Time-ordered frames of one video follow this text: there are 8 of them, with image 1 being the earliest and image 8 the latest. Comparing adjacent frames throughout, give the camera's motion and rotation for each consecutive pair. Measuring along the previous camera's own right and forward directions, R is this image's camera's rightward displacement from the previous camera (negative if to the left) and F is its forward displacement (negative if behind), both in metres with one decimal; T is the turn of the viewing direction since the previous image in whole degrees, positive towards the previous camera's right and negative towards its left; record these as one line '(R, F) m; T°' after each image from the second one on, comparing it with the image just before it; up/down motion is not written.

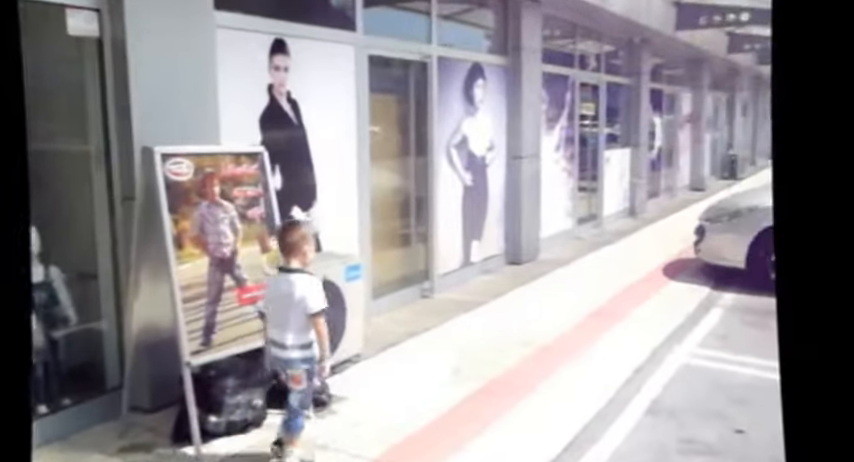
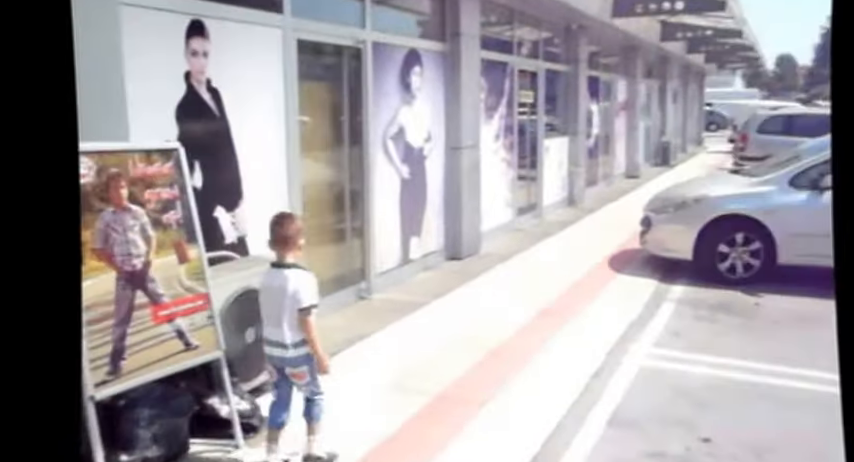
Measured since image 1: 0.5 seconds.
(0.0, +0.4) m; +5°
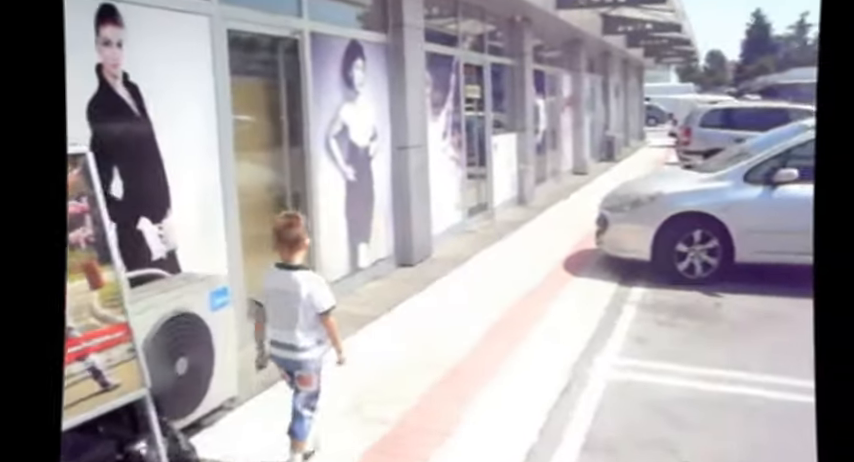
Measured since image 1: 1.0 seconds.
(-0.1, +0.5) m; +5°
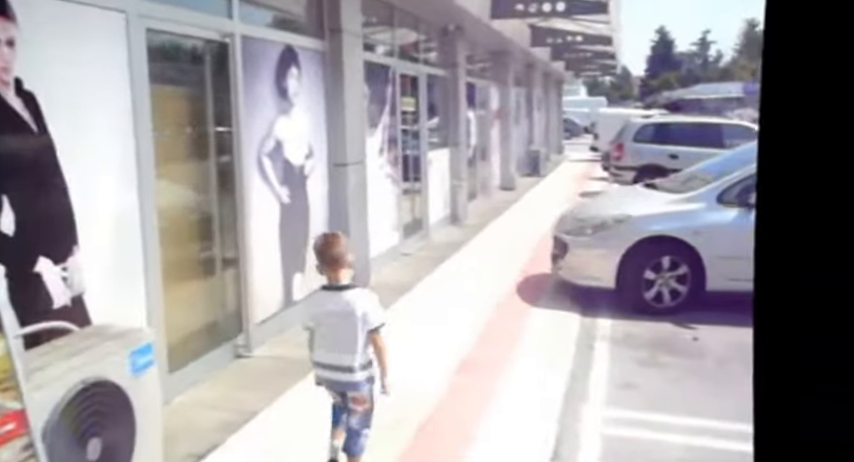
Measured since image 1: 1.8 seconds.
(-0.3, +0.7) m; +7°
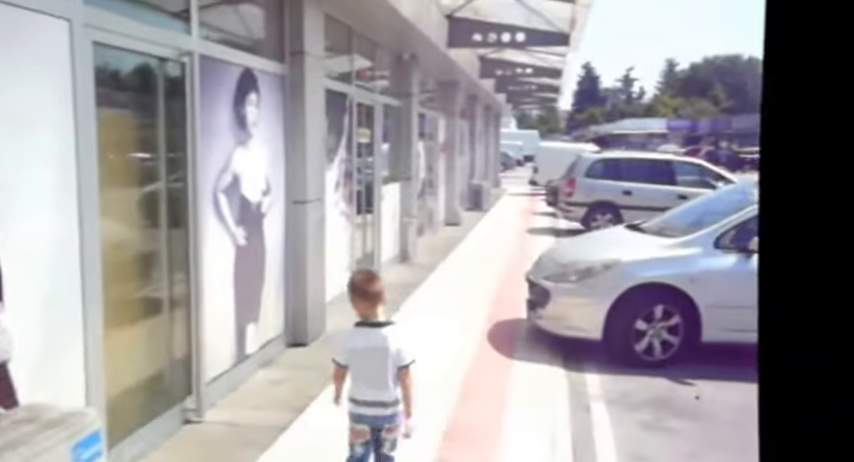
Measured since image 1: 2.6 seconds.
(-0.3, +0.6) m; +6°
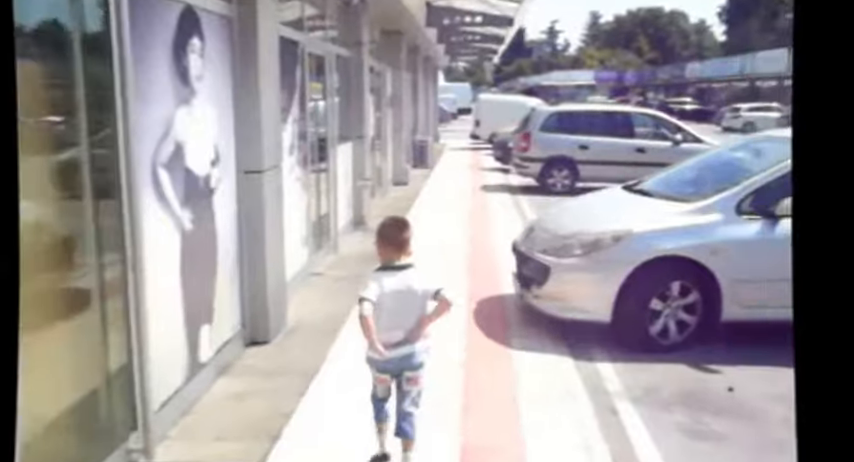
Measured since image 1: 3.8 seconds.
(-0.4, +0.9) m; +6°
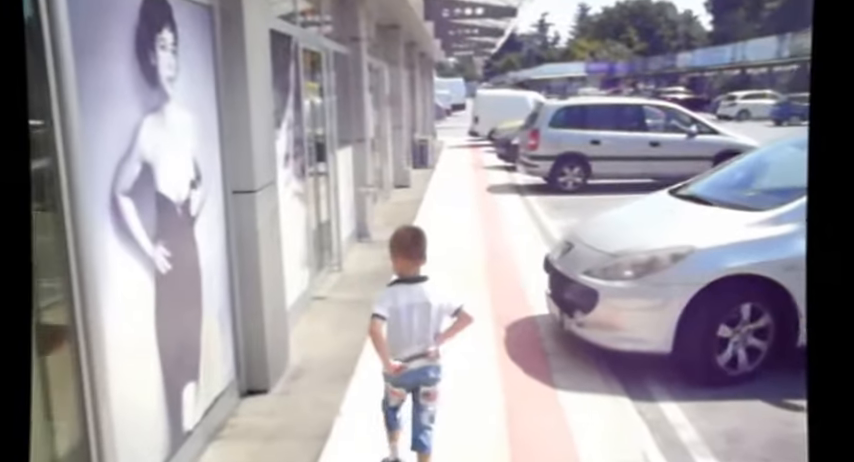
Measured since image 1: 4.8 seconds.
(-0.2, +0.8) m; 0°
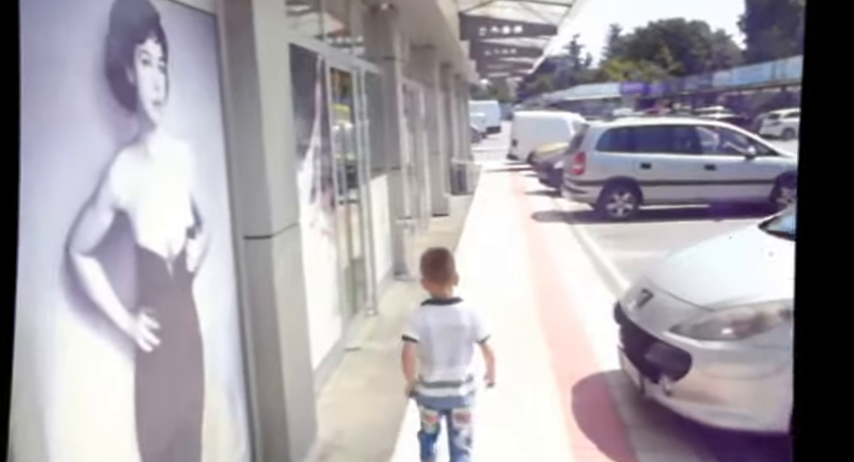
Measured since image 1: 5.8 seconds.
(-0.1, +0.8) m; -3°
